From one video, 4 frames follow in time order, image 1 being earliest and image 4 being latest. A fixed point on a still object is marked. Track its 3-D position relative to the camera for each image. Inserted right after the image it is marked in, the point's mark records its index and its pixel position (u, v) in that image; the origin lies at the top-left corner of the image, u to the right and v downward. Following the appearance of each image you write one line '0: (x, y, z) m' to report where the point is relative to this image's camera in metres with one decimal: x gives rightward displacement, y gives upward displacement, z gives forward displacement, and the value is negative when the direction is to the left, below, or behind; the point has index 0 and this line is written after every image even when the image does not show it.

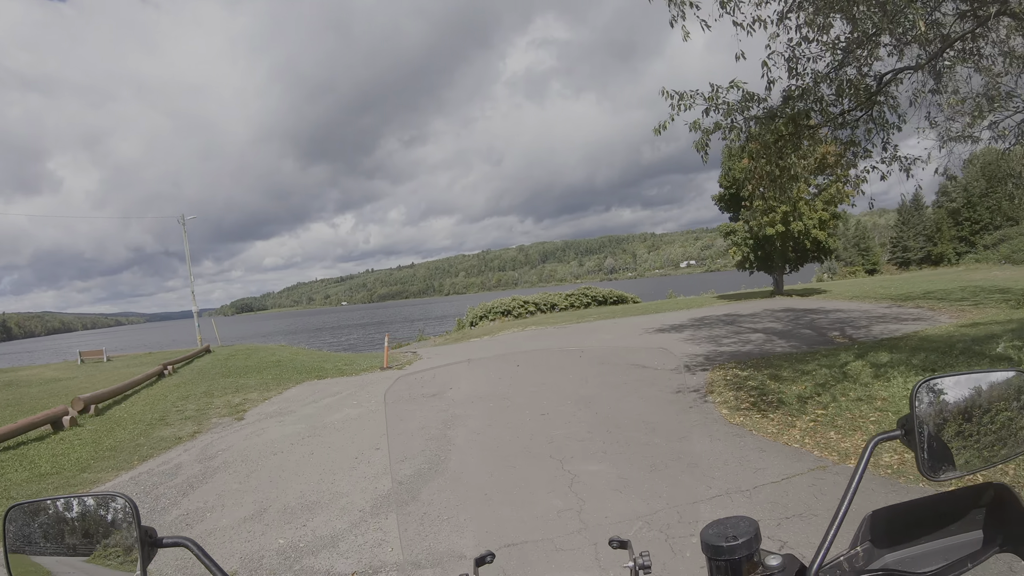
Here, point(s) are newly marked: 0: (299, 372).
0: (-6.1, -2.4, +16.3) m
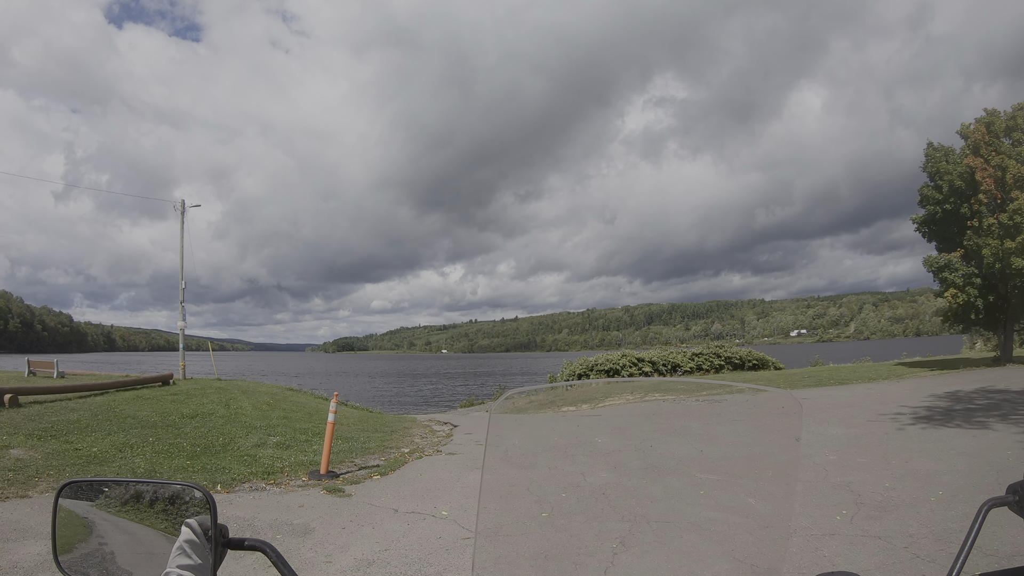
0: (-4.5, -2.1, +7.8) m
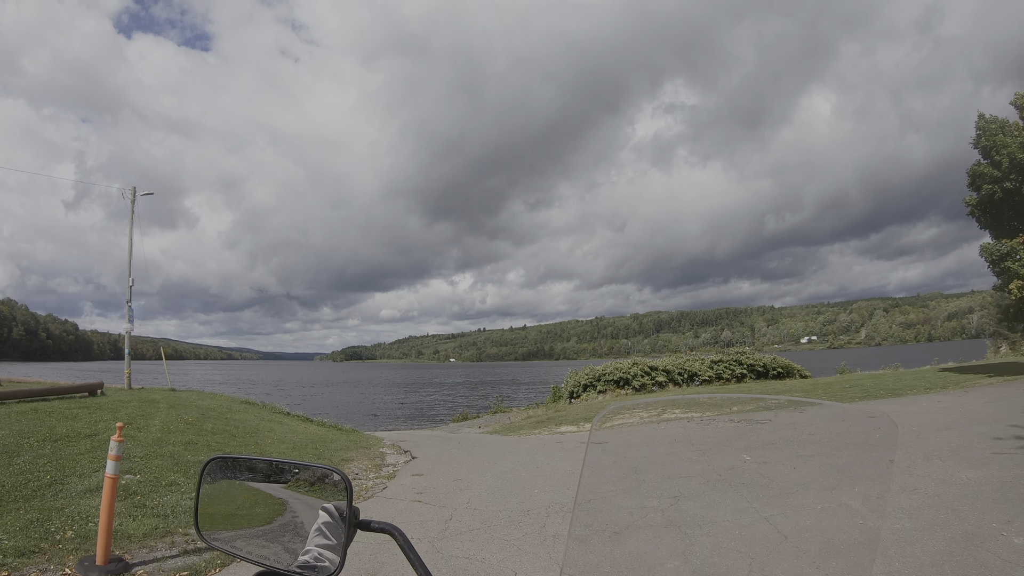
0: (-4.9, -1.9, +5.1) m
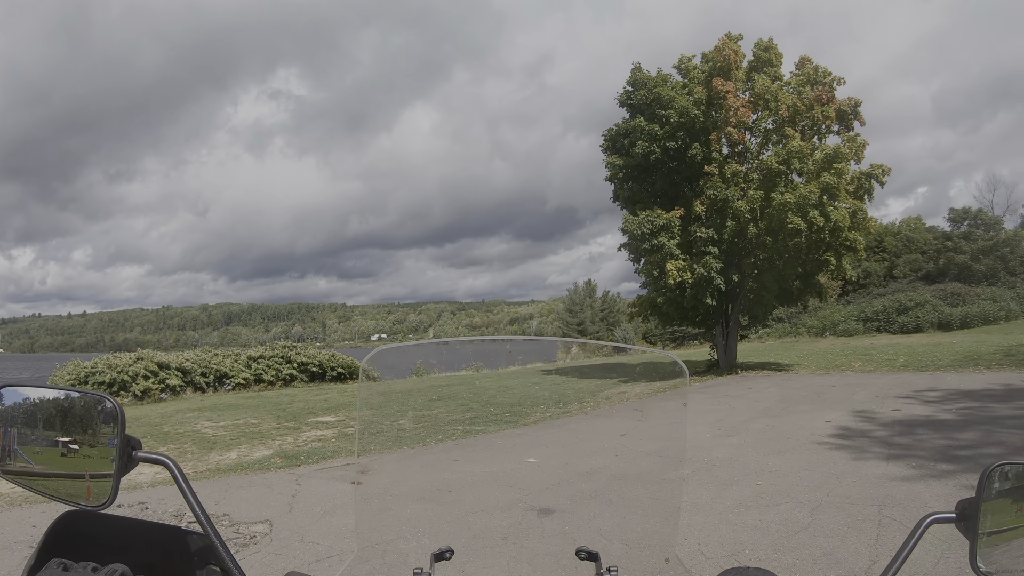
0: (-5.5, 0.0, -6.5) m
